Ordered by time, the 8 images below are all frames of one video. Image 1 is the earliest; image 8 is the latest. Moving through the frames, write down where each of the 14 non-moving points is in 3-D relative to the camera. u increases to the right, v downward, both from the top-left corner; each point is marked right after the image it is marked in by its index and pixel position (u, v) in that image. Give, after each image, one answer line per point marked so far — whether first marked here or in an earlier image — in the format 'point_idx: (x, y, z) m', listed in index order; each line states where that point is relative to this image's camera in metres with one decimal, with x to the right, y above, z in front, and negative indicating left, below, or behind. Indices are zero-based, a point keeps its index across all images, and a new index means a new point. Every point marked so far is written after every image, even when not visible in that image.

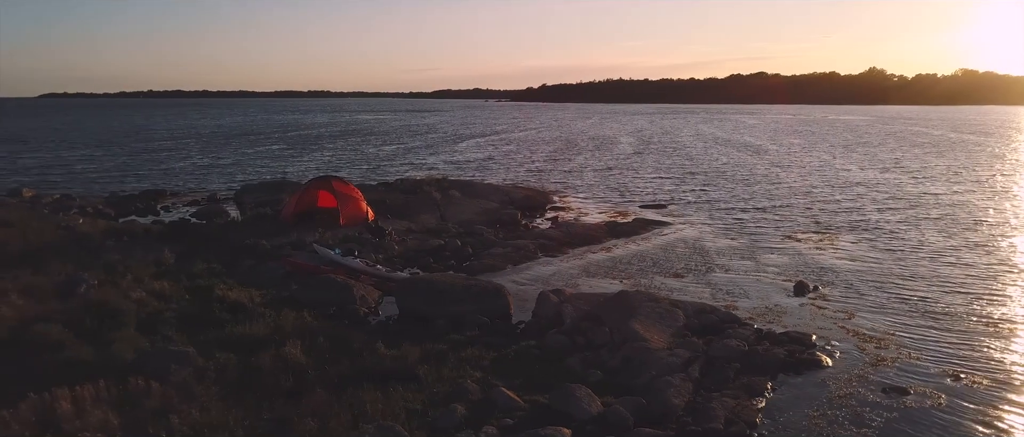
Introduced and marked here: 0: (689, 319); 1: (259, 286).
0: (+3.2, -1.7, +14.0) m
1: (-5.0, -1.3, +16.0) m
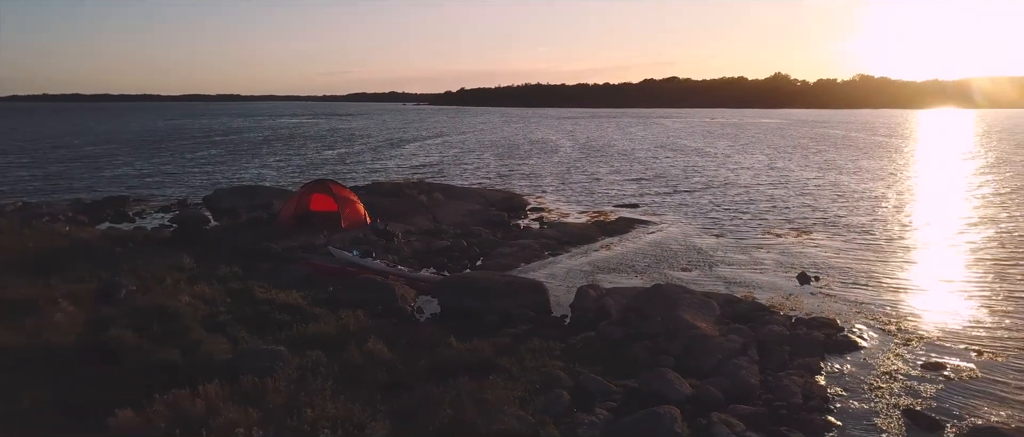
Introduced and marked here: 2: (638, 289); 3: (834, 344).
0: (+4.0, -1.7, +15.0) m
1: (-4.3, -1.4, +16.1) m
2: (+2.5, -1.4, +15.7) m
3: (+5.4, -2.1, +13.2) m
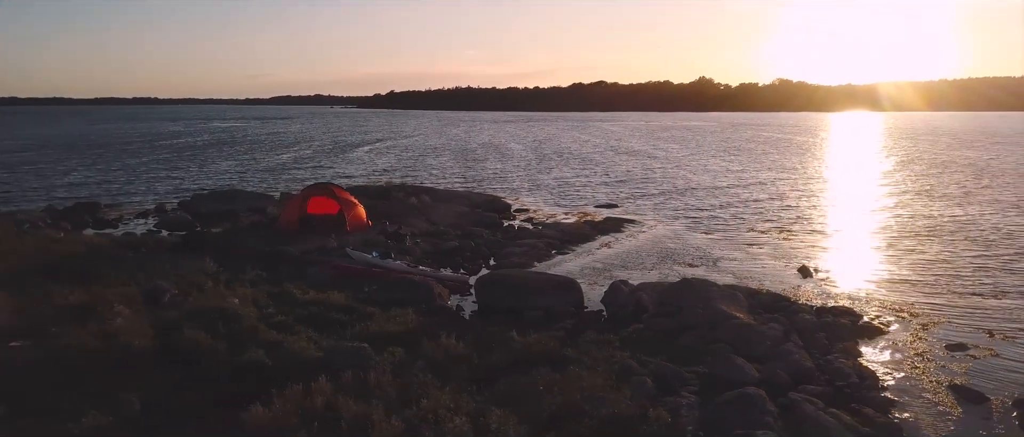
0: (+4.8, -1.6, +15.9) m
1: (-3.7, -1.4, +16.3) m
2: (+3.2, -1.4, +16.5) m
3: (+6.3, -2.0, +14.2) m
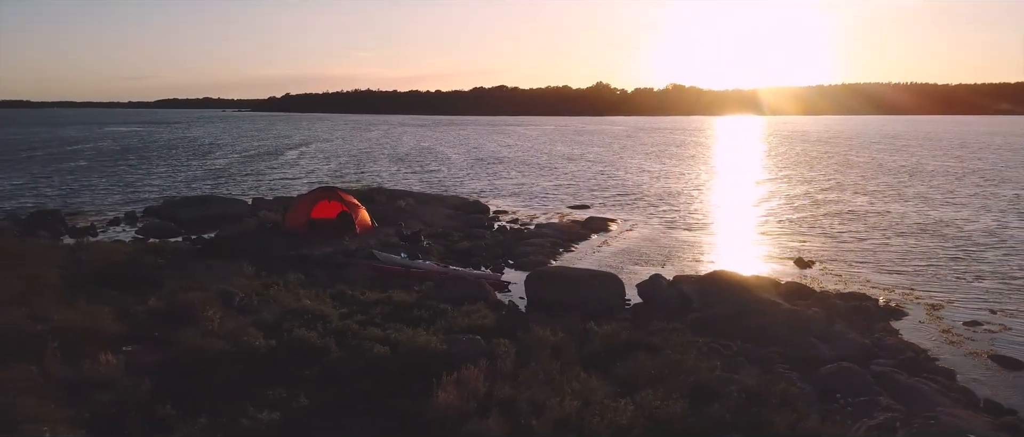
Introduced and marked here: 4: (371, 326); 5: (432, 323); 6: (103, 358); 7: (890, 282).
0: (+5.8, -1.5, +17.3) m
1: (-2.7, -1.5, +16.7) m
2: (+4.1, -1.3, +17.7) m
3: (+7.5, -1.8, +15.8) m
4: (-2.4, -1.8, +13.3) m
5: (-1.4, -1.8, +13.5) m
6: (-5.3, -1.8, +10.4) m
7: (+9.0, -1.5, +19.0) m
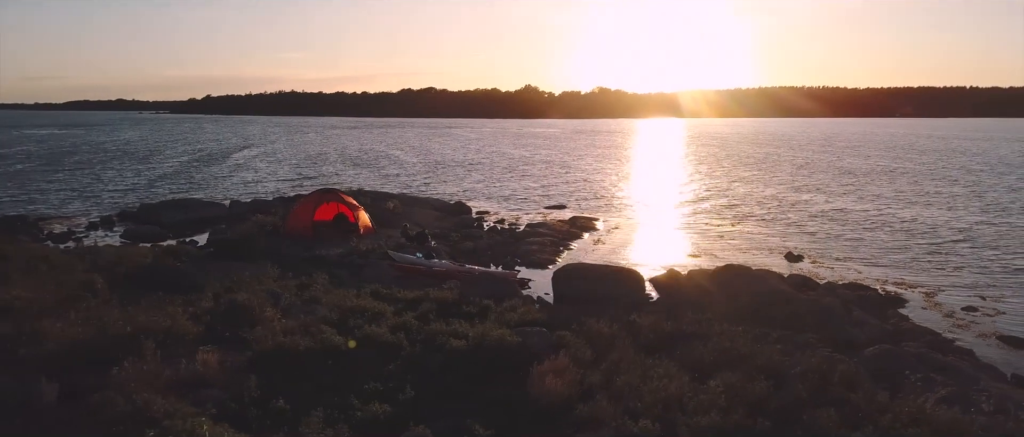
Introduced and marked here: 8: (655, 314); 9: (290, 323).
0: (+6.3, -1.4, +18.4) m
1: (-2.0, -1.5, +17.1) m
2: (+4.6, -1.2, +18.7) m
3: (+8.1, -1.7, +17.1) m
4: (-1.4, -1.8, +13.6) m
5: (-0.4, -1.8, +14.0) m
6: (-4.1, -1.8, +10.5) m
7: (+9.4, -1.4, +20.4) m
8: (+2.7, -1.9, +15.3) m
9: (-3.5, -1.7, +12.8) m
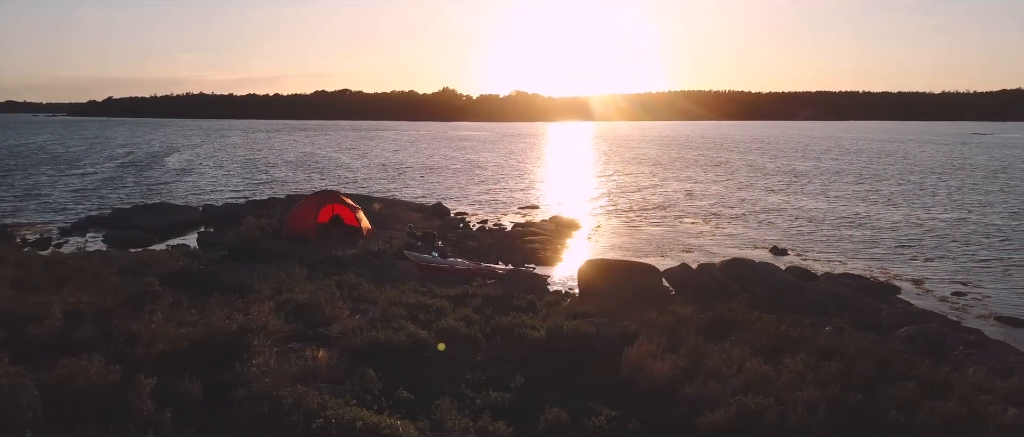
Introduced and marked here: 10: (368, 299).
0: (+6.8, -1.3, +19.7) m
1: (-1.4, -1.4, +17.5) m
2: (+5.1, -1.2, +19.8) m
3: (+8.8, -1.6, +18.5) m
4: (-0.4, -1.7, +14.1) m
5: (+0.5, -1.7, +14.6) m
6: (-2.7, -1.8, +10.8) m
7: (+9.7, -1.3, +22.0) m
8: (+3.6, -1.8, +16.2) m
9: (-2.4, -1.7, +13.1) m
10: (-2.7, -1.5, +15.0) m
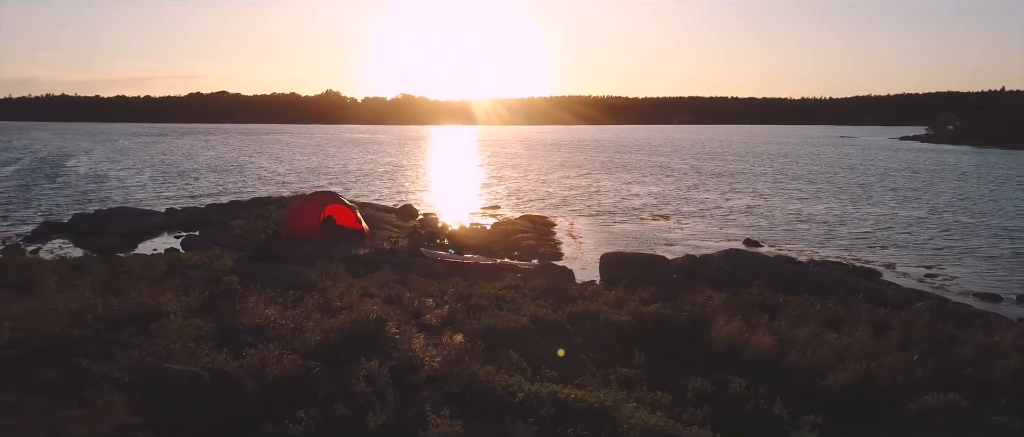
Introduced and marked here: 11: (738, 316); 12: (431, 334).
0: (+7.2, -1.1, +21.5) m
1: (-0.5, -1.4, +18.2) m
2: (+5.6, -1.0, +21.4) m
3: (+9.4, -1.4, +20.7) m
4: (+0.9, -1.6, +15.0) m
5: (+1.8, -1.6, +15.6) m
6: (-0.9, -1.7, +11.3) m
7: (+9.7, -1.0, +24.2) m
8: (+4.5, -1.6, +17.6) m
9: (-1.0, -1.6, +13.7) m
10: (-1.5, -1.5, +15.5) m
11: (+4.0, -1.7, +14.0) m
12: (-1.2, -1.7, +11.7) m
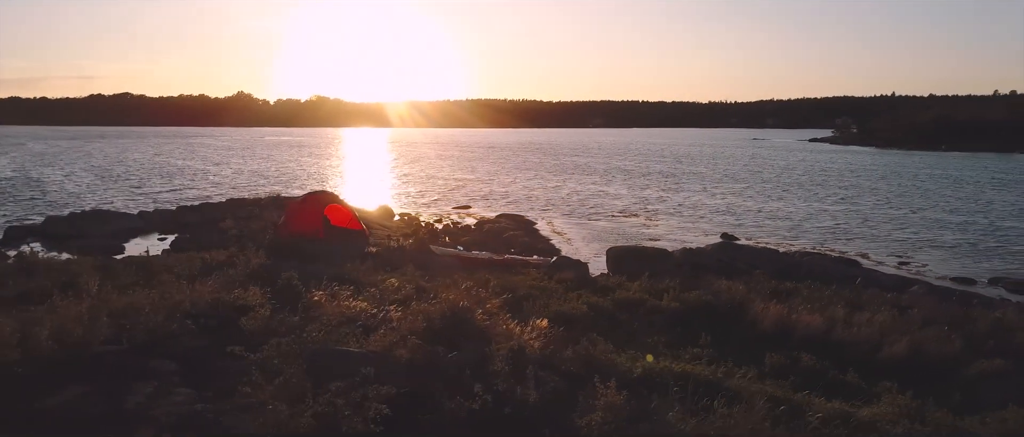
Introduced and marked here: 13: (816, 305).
0: (+7.4, -1.0, +22.9) m
1: (0.0, -1.3, +18.8) m
2: (+5.7, -0.9, +22.6) m
3: (+9.6, -1.2, +22.3) m
4: (+1.8, -1.5, +15.8) m
5: (+2.5, -1.5, +16.5) m
6: (+0.3, -1.6, +12.0) m
7: (+9.6, -0.9, +25.8) m
8: (+5.1, -1.5, +18.8) m
9: (0.0, -1.5, +14.3) m
10: (-0.7, -1.4, +16.1) m
11: (+5.0, -1.6, +15.2) m
12: (0.0, -1.6, +12.3) m
13: (+5.7, -1.7, +14.9) m
